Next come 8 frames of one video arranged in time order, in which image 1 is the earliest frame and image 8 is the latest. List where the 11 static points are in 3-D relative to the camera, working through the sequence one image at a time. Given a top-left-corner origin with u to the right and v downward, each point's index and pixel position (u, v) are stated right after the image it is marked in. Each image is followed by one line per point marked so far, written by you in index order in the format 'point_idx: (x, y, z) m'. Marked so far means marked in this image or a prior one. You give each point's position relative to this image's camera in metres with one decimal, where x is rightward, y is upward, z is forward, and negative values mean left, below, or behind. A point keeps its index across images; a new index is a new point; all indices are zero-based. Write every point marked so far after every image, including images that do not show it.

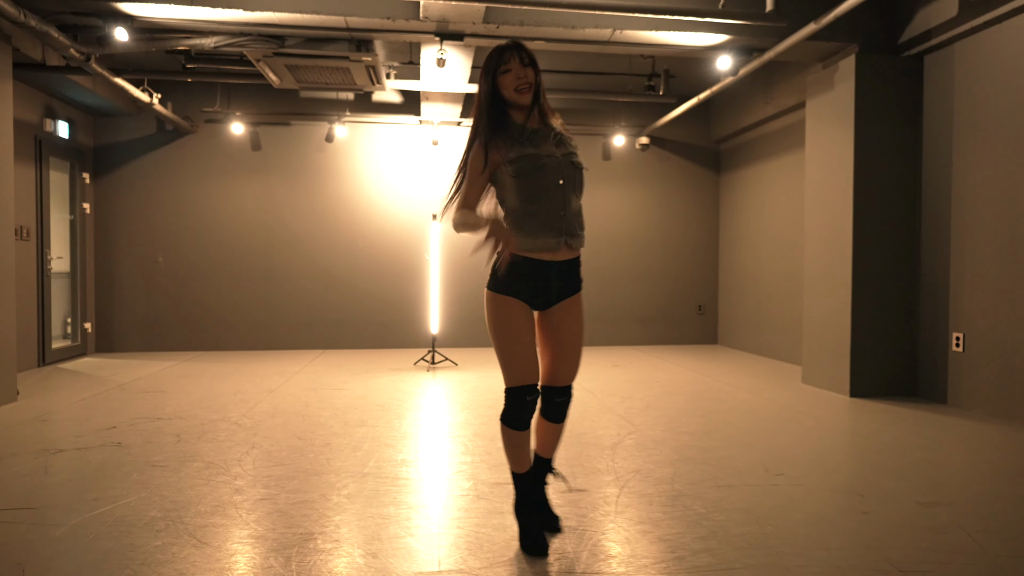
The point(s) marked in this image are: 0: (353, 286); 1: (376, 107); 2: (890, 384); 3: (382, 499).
0: (-1.8, 0.0, +7.1) m
1: (-1.5, +2.1, +7.1) m
2: (+2.9, -0.7, +4.7) m
3: (-0.6, -0.9, +2.6) m
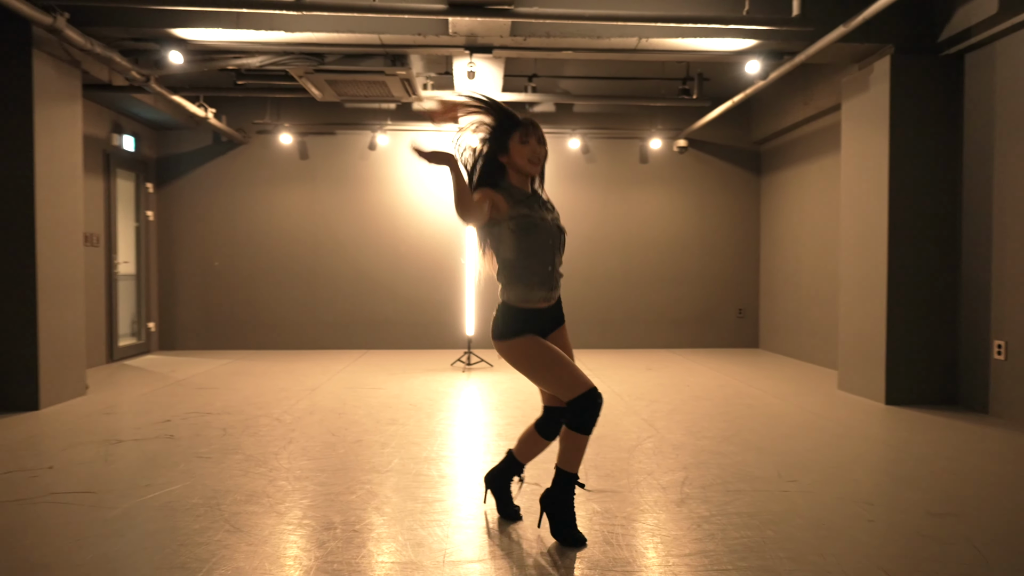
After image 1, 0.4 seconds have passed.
0: (-1.4, 0.0, +7.4) m
1: (-1.1, +2.0, +7.3) m
2: (+3.1, -0.8, +4.6) m
3: (-0.5, -0.9, +2.8) m
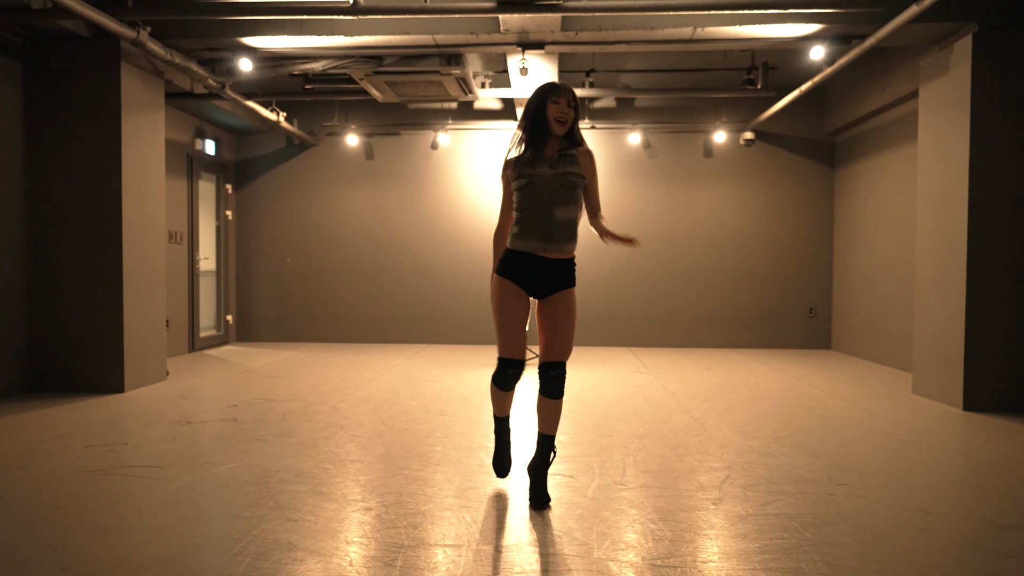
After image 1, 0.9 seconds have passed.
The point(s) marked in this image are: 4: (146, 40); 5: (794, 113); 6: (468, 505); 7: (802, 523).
0: (-0.7, +0.1, +7.5) m
1: (-0.4, +2.1, +7.4) m
2: (+3.5, -0.8, +4.3) m
3: (-0.3, -0.9, +2.9) m
4: (-2.6, +1.7, +4.3) m
5: (+3.3, +2.1, +7.3) m
6: (-0.1, -0.9, +2.5) m
7: (+1.1, -0.9, +2.4) m
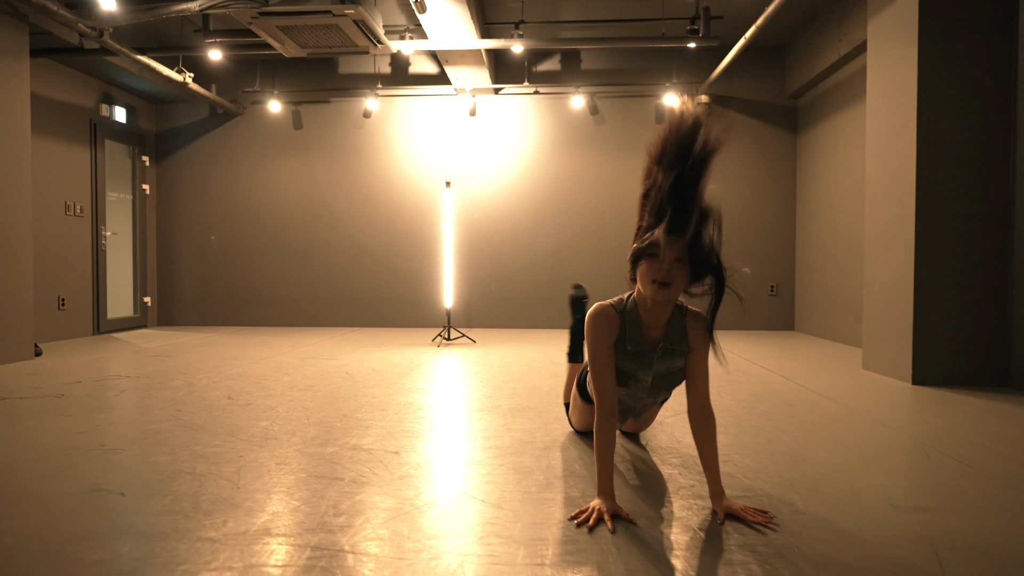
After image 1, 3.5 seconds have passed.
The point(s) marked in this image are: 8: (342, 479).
0: (-1.4, +0.3, +7.0) m
1: (-1.1, +2.3, +6.9) m
2: (+2.8, -0.5, +3.7) m
3: (-1.0, -0.6, +2.4) m
4: (-3.3, +2.0, +3.8) m
5: (+2.6, +2.3, +6.7) m
6: (-0.8, -0.6, +2.0) m
7: (+0.4, -0.6, +1.8) m
8: (-0.6, -0.6, +2.1) m
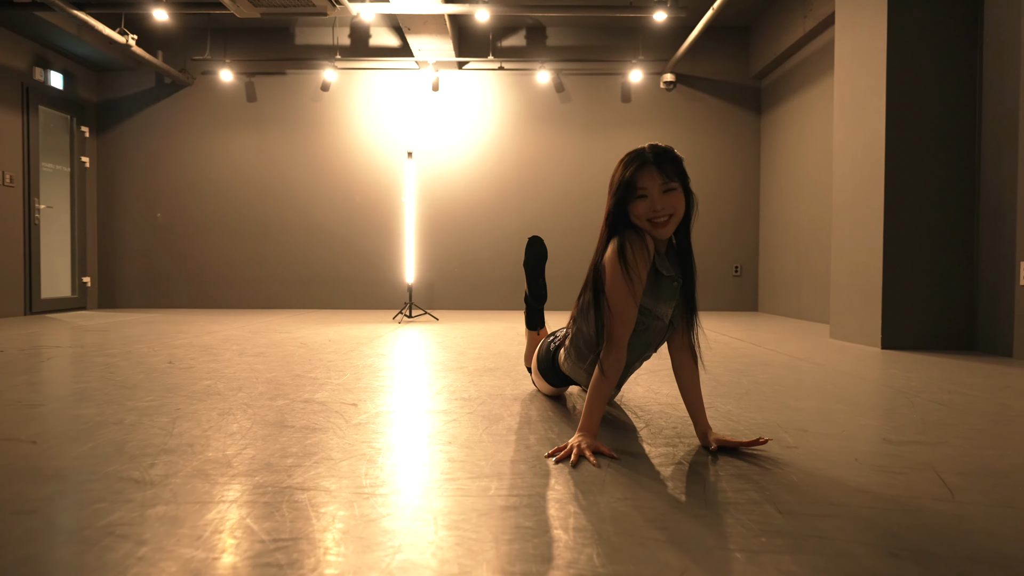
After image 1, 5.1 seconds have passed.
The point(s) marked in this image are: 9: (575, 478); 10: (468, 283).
0: (-1.8, +0.5, +6.8) m
1: (-1.5, +2.5, +6.6) m
2: (+2.6, -0.3, +3.7) m
3: (-1.2, -0.4, +2.1) m
4: (-3.5, +2.2, +3.4) m
5: (+2.2, +2.5, +6.7) m
6: (-0.9, -0.4, +1.8) m
7: (+0.3, -0.4, +1.7) m
8: (-0.7, -0.4, +1.9) m
9: (+0.1, -0.4, +1.4) m
10: (-0.5, +0.1, +6.8) m
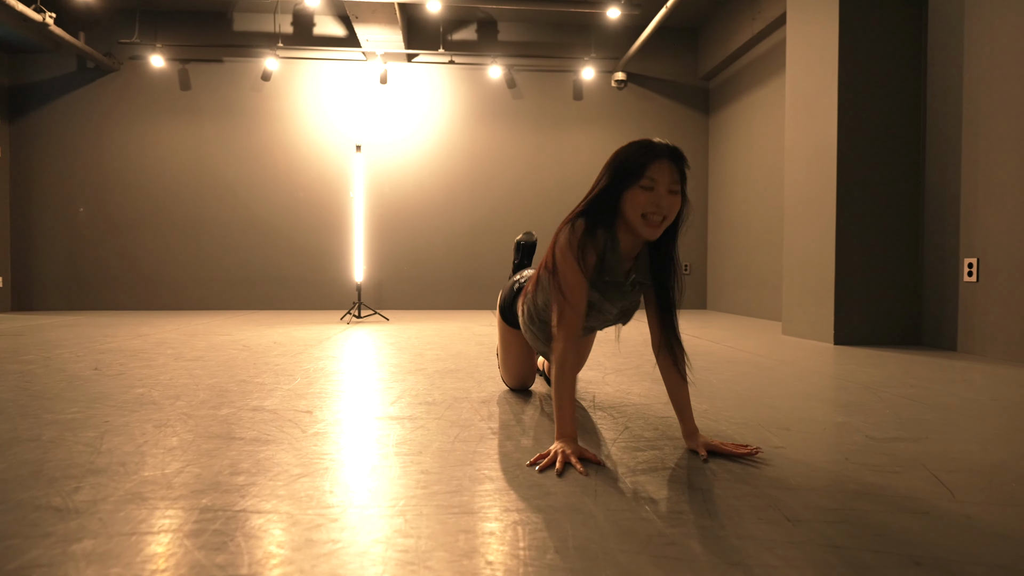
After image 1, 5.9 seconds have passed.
0: (-2.3, +0.5, +6.4) m
1: (-2.0, +2.6, +6.4) m
2: (+2.3, -0.3, +3.8) m
3: (-1.3, -0.4, +1.9) m
4: (-3.7, +2.2, +3.0) m
5: (+1.7, +2.6, +6.8) m
6: (-1.0, -0.4, +1.6) m
7: (+0.3, -0.4, +1.6) m
8: (-0.7, -0.4, +1.7) m
9: (+0.1, -0.4, +1.3) m
10: (-1.0, +0.1, +6.6) m
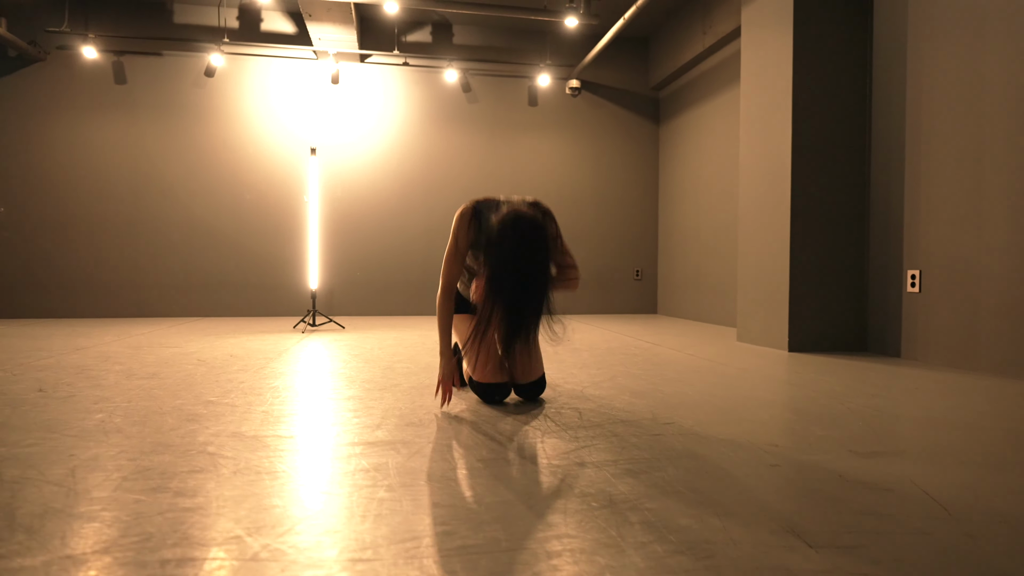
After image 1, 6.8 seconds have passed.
0: (-2.7, +0.5, +6.2) m
1: (-2.5, +2.5, +6.1) m
2: (+2.1, -0.3, +4.0) m
3: (-1.3, -0.5, +1.7) m
4: (-3.8, +2.1, +2.6) m
5: (+1.2, +2.5, +6.9) m
6: (-0.9, -0.5, +1.5) m
7: (+0.3, -0.5, +1.6) m
8: (-0.7, -0.5, +1.6) m
9: (+0.1, -0.5, +1.3) m
10: (-1.5, 0.0, +6.4) m
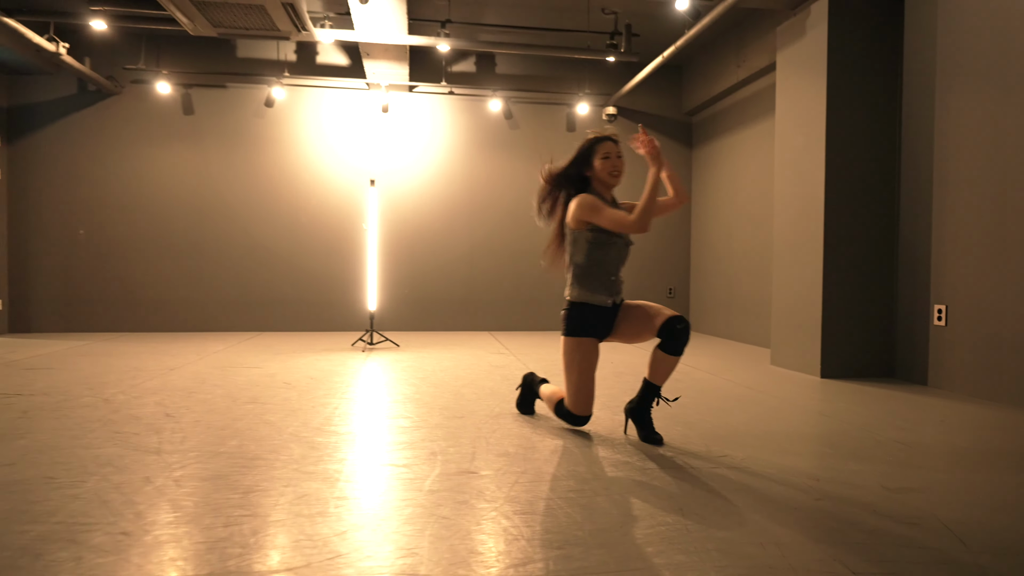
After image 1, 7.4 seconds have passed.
0: (-2.3, +0.3, +6.6) m
1: (-2.0, +2.3, +6.5) m
2: (+2.4, -0.5, +4.3) m
3: (-1.0, -0.6, +2.1) m
4: (-3.5, +2.0, +3.1) m
5: (+1.7, +2.3, +7.2) m
6: (-0.7, -0.7, +1.8) m
7: (+0.6, -0.7, +1.9) m
8: (-0.5, -0.7, +1.9) m
9: (+0.4, -0.7, +1.6) m
10: (-1.0, -0.2, +6.8) m
